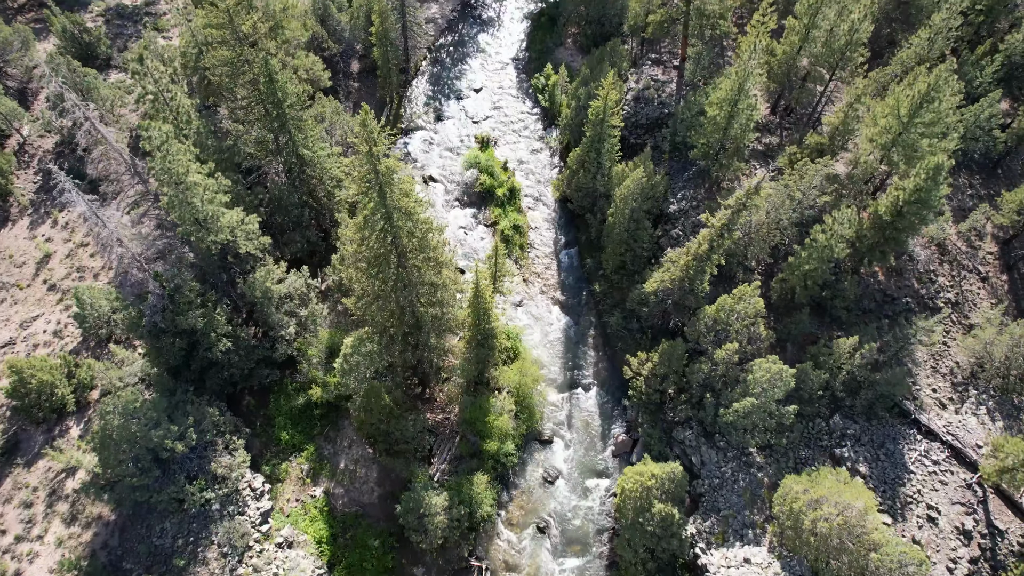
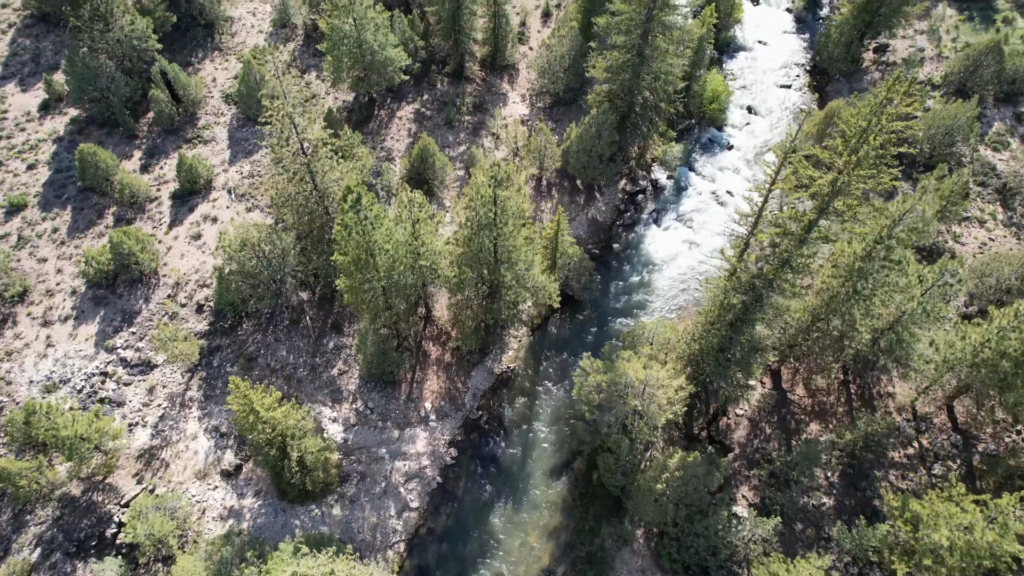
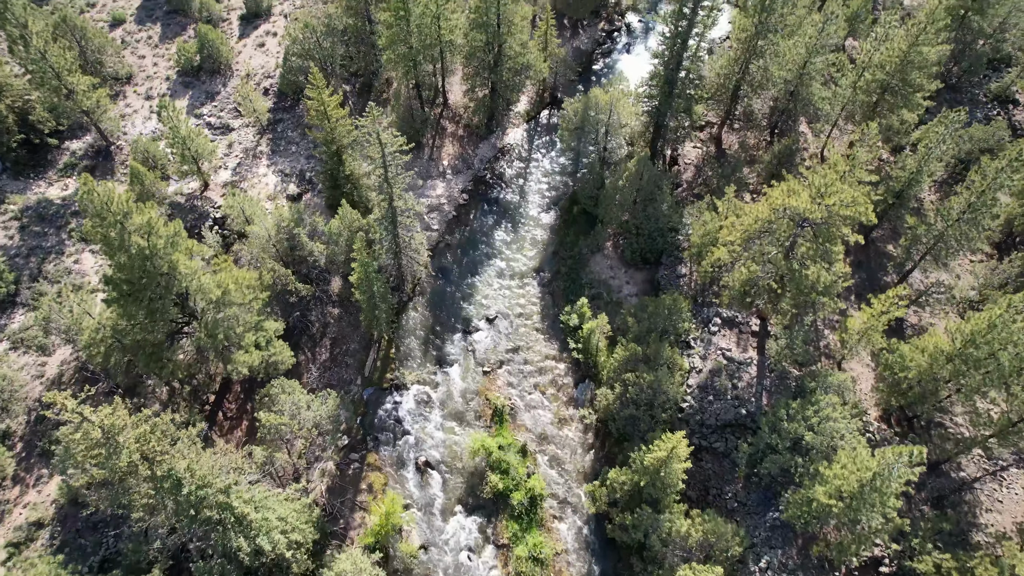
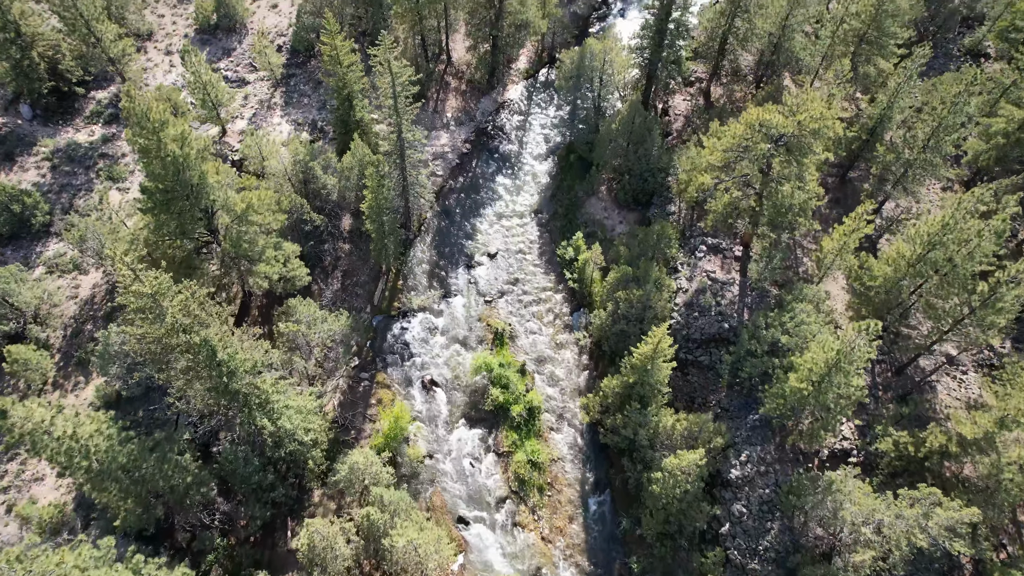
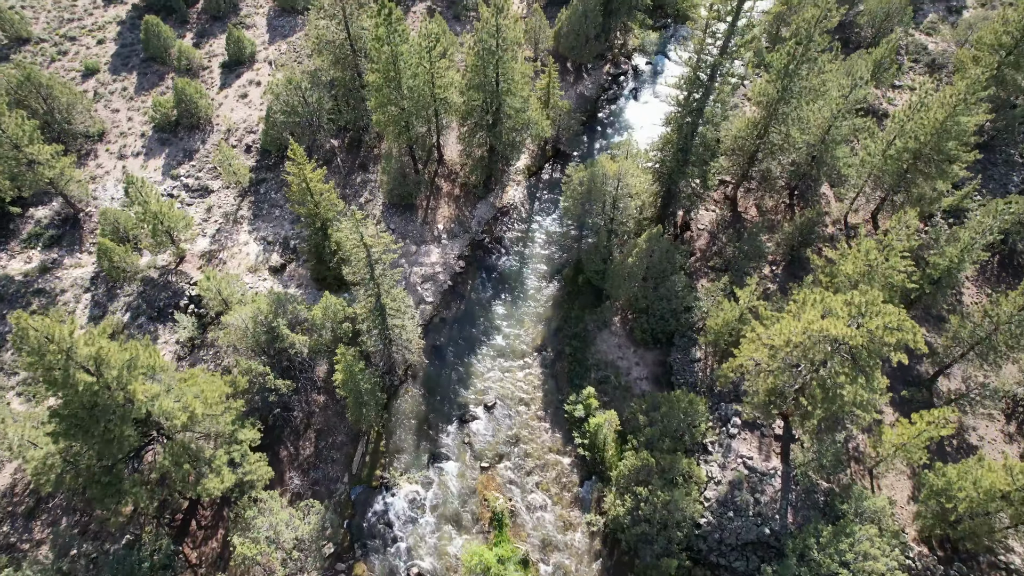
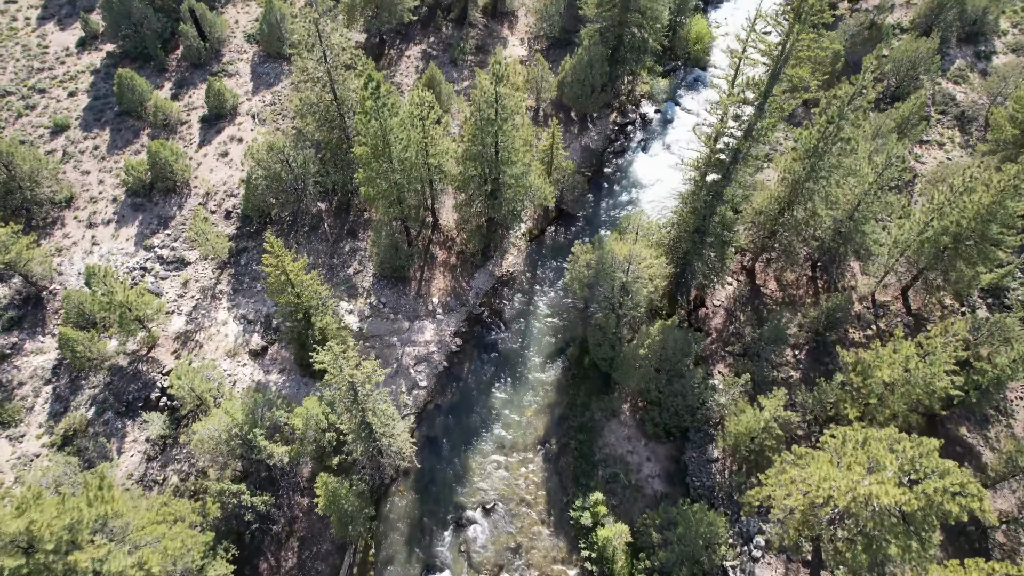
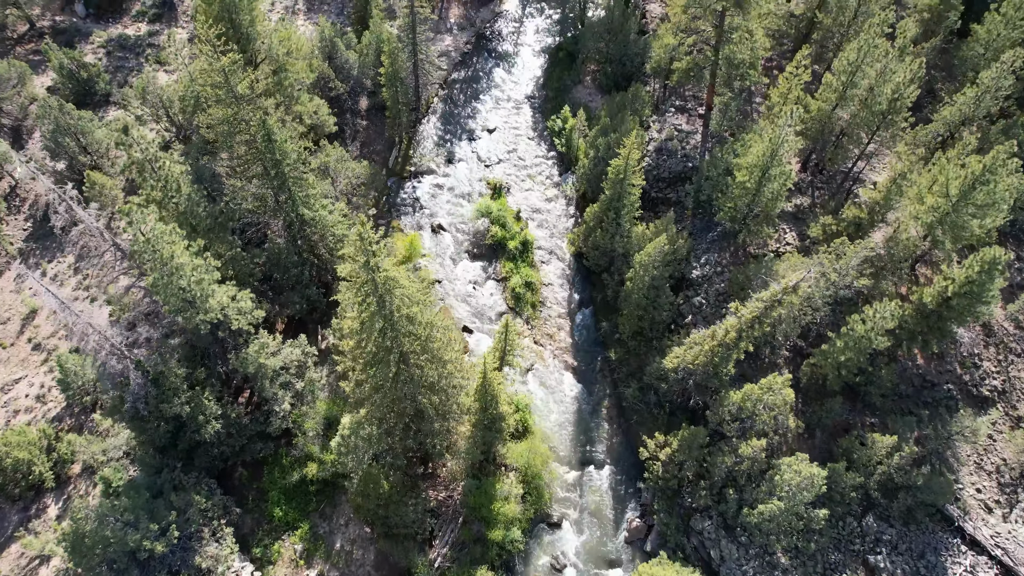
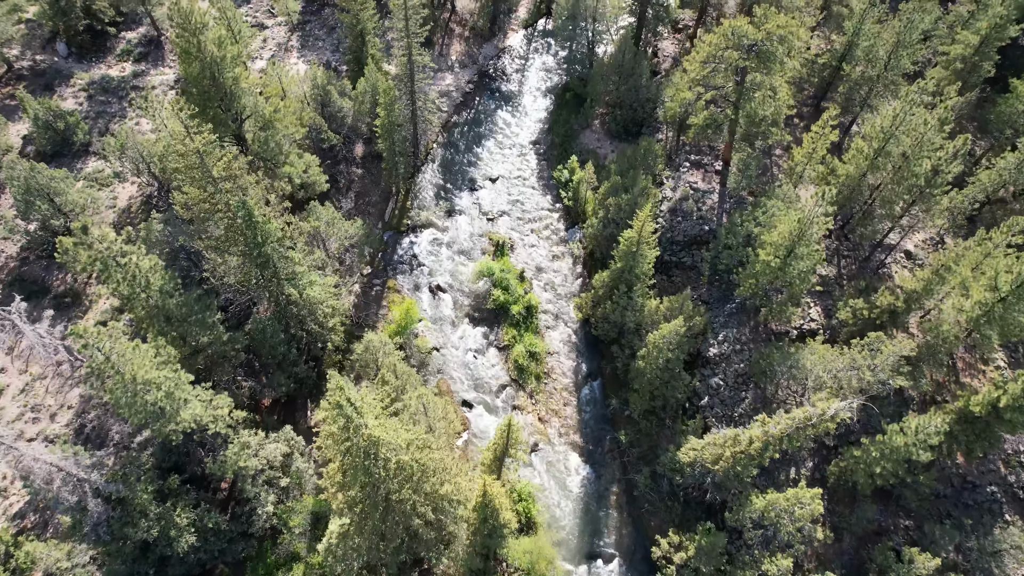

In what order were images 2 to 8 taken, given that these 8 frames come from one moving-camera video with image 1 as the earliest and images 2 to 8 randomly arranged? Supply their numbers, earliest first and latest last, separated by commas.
7, 8, 4, 3, 5, 6, 2
